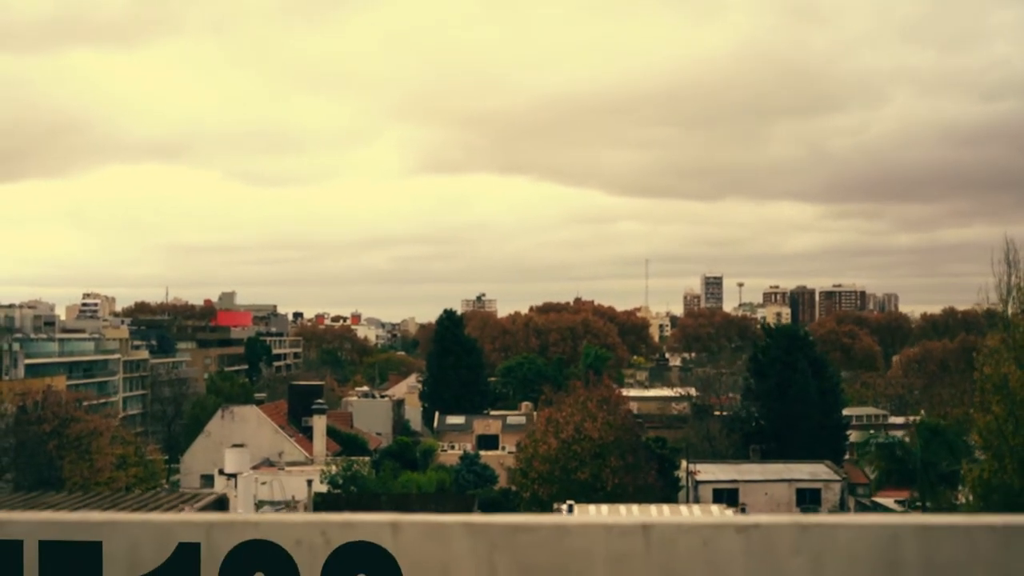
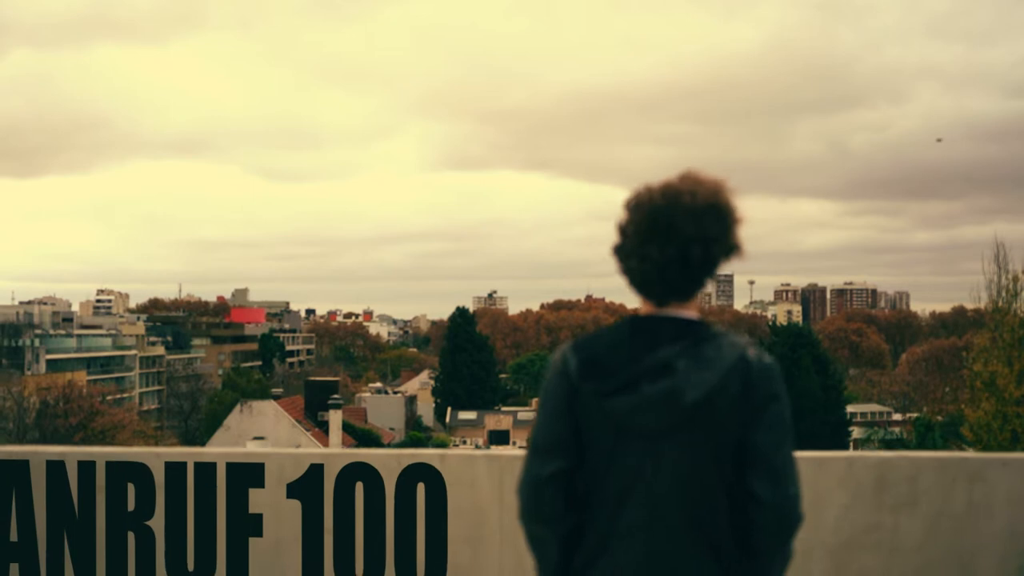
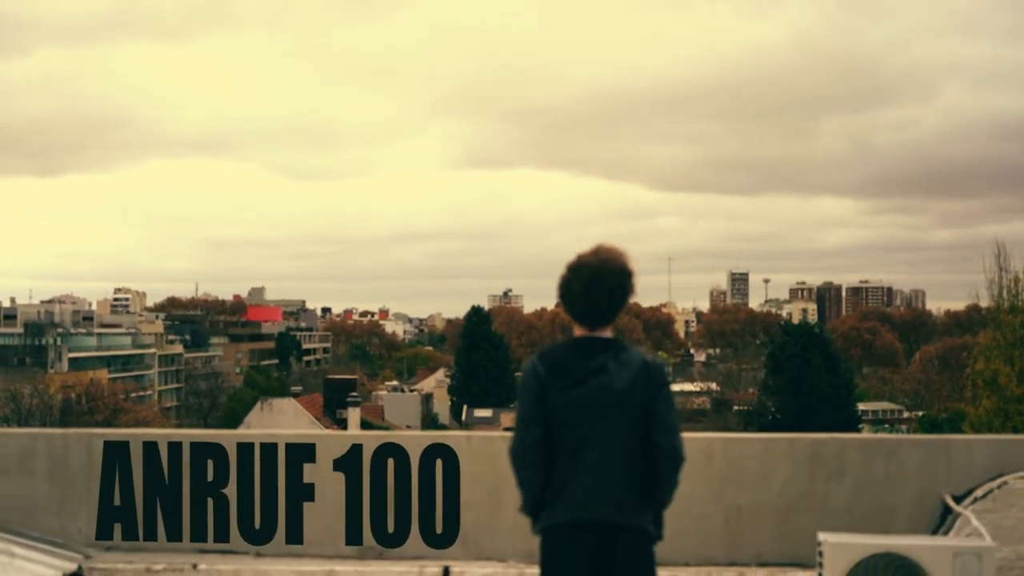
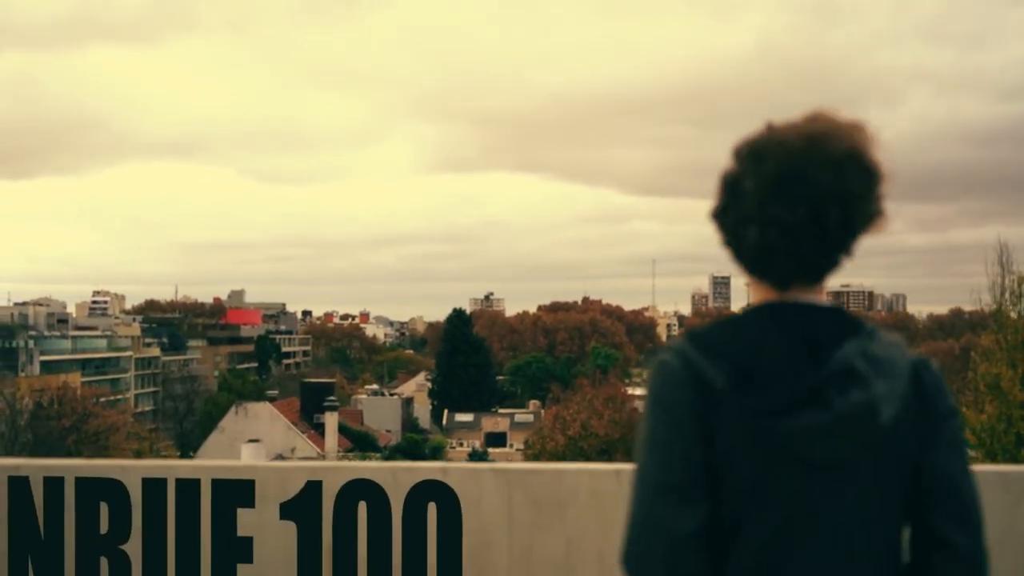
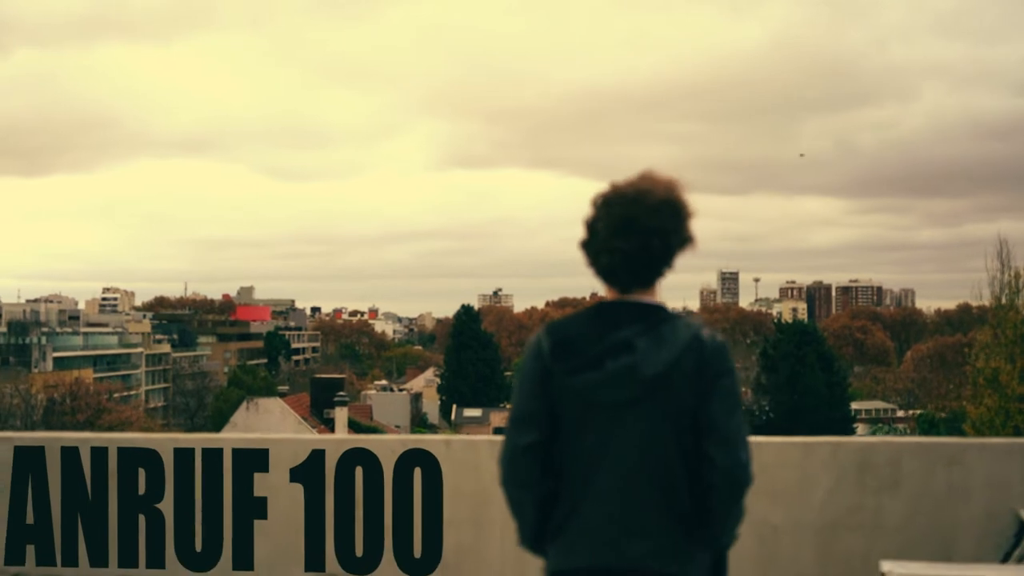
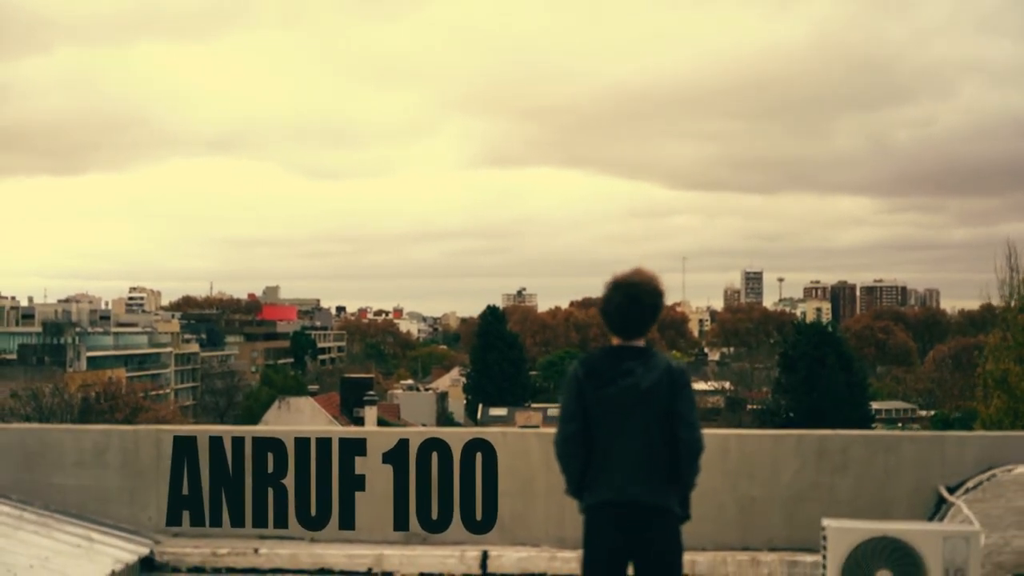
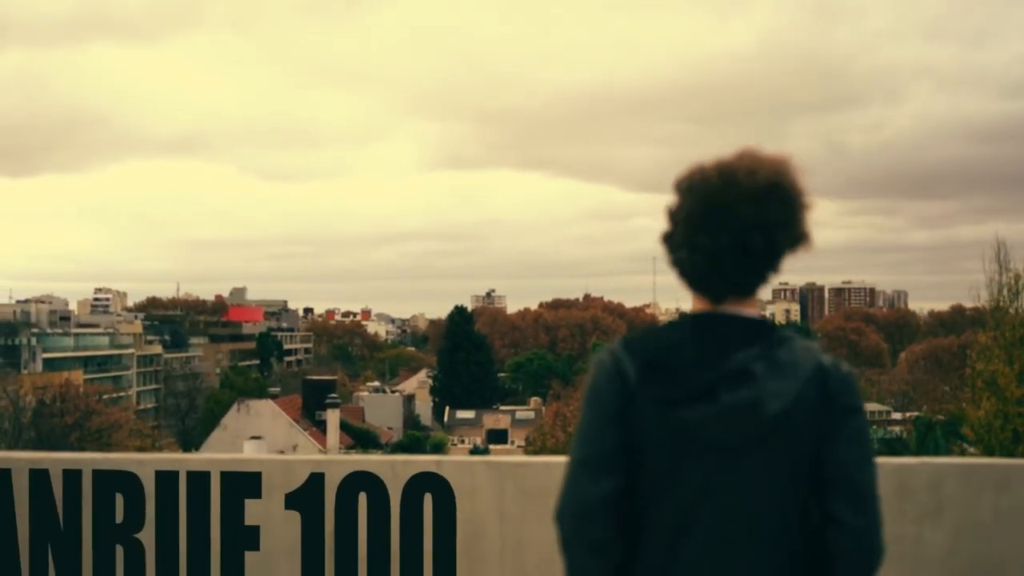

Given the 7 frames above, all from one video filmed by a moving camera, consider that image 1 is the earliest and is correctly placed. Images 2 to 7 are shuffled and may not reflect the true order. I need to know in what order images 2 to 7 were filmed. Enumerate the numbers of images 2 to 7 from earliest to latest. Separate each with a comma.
4, 7, 2, 5, 3, 6
